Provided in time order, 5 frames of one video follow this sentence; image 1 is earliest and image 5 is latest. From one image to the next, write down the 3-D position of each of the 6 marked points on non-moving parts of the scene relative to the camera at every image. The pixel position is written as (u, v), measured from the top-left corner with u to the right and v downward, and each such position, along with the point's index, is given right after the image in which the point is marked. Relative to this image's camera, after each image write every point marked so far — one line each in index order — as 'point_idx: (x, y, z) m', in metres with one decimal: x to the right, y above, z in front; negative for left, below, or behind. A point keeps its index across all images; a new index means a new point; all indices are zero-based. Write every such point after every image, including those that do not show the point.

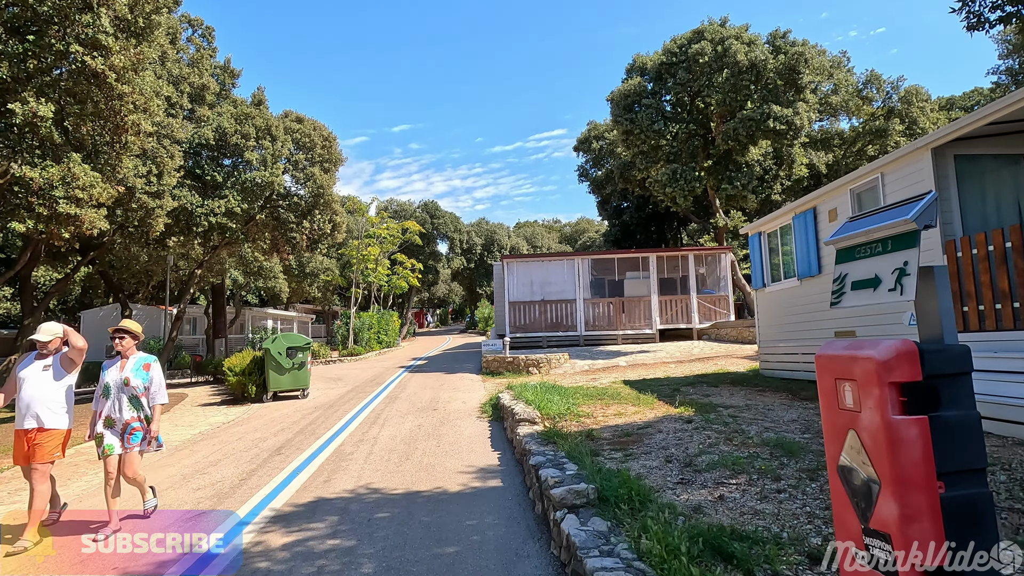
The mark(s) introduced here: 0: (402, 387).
0: (-2.8, -2.5, +14.1) m
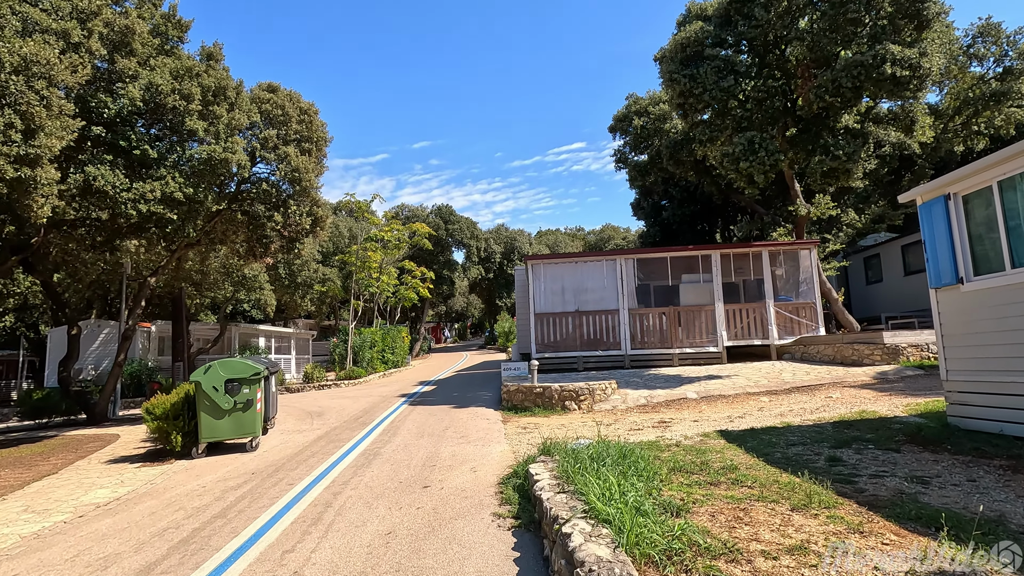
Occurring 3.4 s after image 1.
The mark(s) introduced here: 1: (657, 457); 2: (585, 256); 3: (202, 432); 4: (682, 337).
0: (-2.2, -2.7, +10.2) m
1: (+1.6, -1.9, +6.2) m
2: (+2.1, +0.9, +15.8) m
3: (-5.1, -2.4, +9.1) m
4: (+4.8, -1.4, +15.6) m
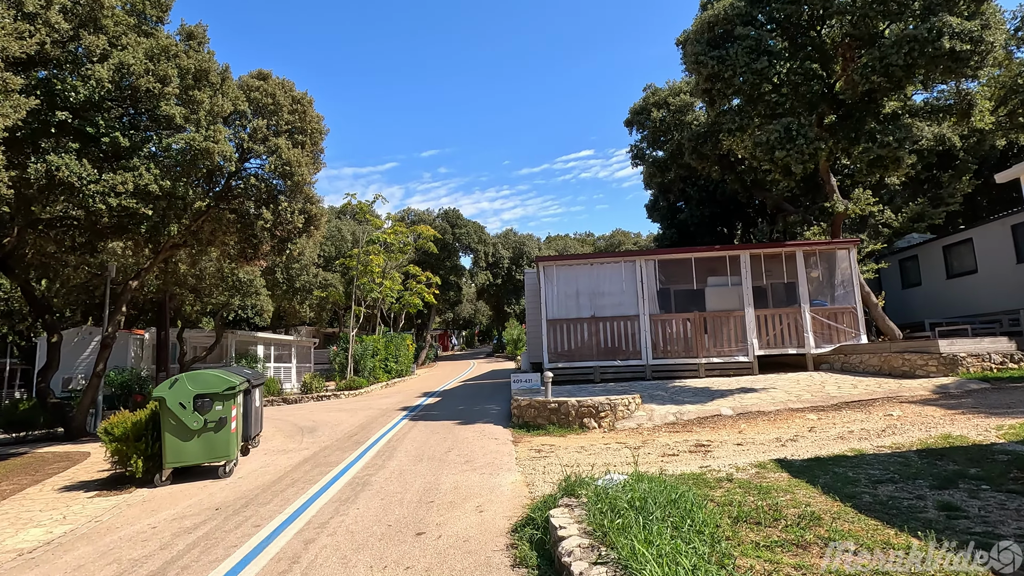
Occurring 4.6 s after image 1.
0: (-2.0, -2.7, +8.9) m
1: (+1.8, -1.9, +4.9) m
2: (+2.4, +0.8, +14.5) m
3: (-4.9, -2.4, +7.9) m
4: (+5.1, -1.5, +14.3) m
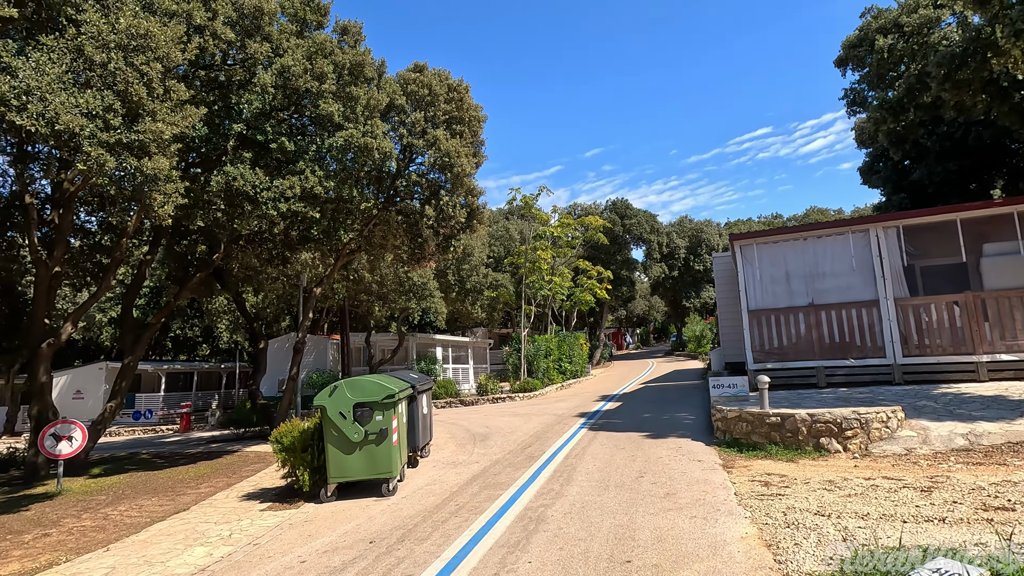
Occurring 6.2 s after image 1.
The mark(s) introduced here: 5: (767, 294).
0: (+0.7, -2.5, +7.4) m
1: (+3.1, -1.6, +2.4) m
2: (+6.4, +1.2, +11.4) m
3: (-2.4, -2.4, +7.3) m
4: (+9.0, -0.9, +10.4) m
5: (+5.4, -0.1, +11.8) m
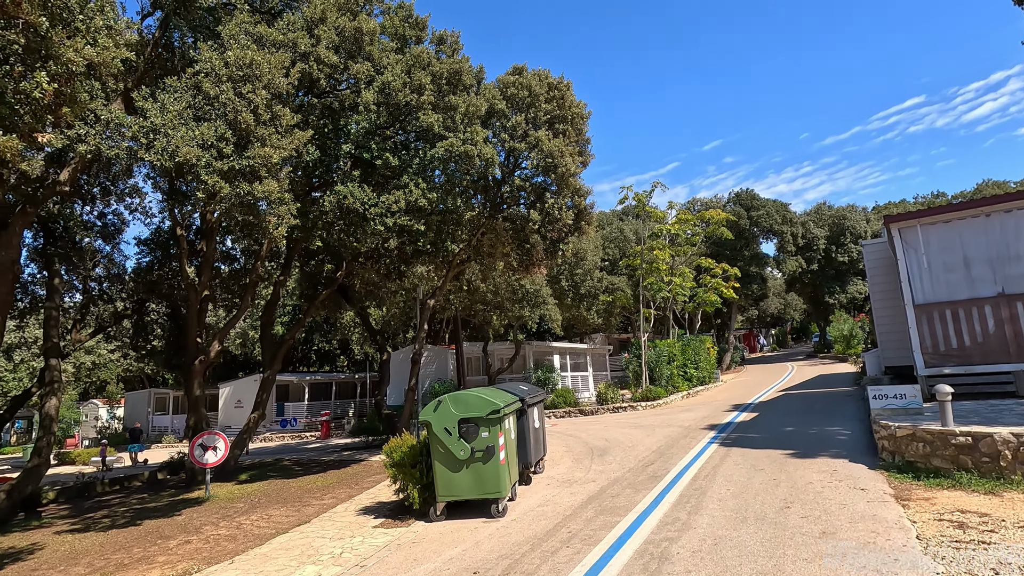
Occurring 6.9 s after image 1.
0: (+2.1, -2.5, +6.4) m
1: (+3.3, -1.4, +1.1) m
2: (+8.3, +1.5, +9.2) m
3: (-0.9, -2.6, +7.1) m
4: (+10.8, -0.5, +7.7) m
5: (+7.6, +0.1, +9.8) m
